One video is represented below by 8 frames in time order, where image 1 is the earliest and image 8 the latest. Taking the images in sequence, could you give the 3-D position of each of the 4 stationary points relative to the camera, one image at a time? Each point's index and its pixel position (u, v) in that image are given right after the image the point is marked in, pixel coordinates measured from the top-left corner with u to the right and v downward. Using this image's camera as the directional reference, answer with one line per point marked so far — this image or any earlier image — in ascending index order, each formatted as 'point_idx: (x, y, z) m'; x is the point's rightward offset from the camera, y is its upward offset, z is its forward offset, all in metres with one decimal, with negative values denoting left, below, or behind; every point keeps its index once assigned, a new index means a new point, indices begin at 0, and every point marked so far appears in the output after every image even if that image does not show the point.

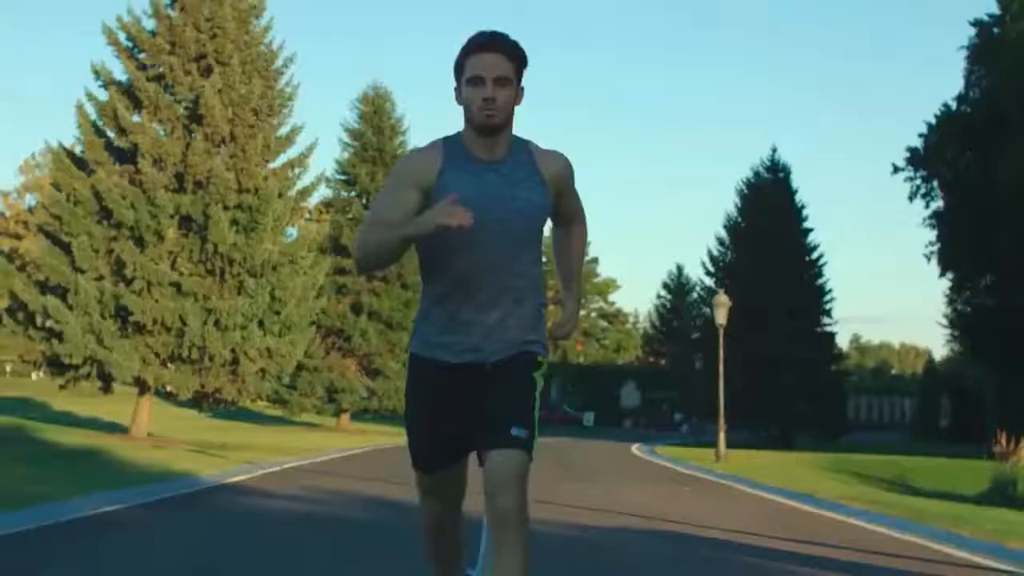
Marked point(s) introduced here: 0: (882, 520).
0: (+4.3, -2.6, +17.4) m
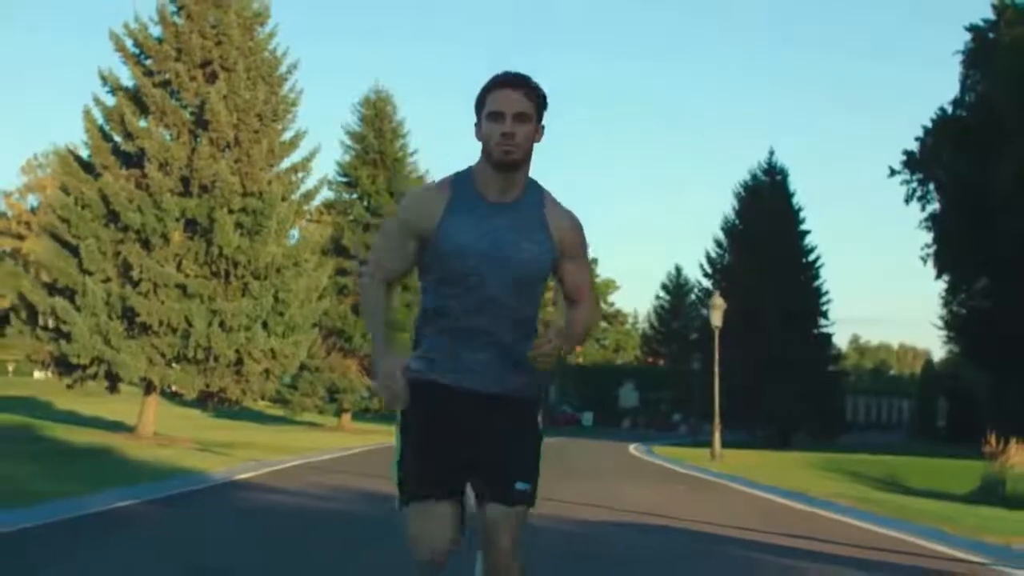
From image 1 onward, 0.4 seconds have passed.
0: (+4.2, -2.7, +17.9) m
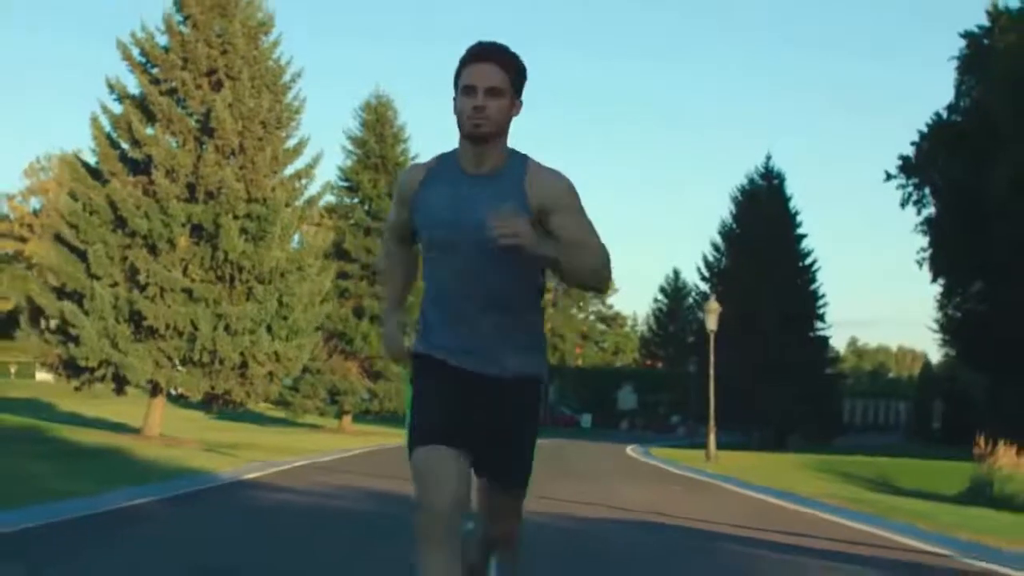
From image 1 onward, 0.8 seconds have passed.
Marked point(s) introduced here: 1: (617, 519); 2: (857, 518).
0: (+4.2, -2.8, +18.5) m
1: (+1.2, -2.6, +17.1) m
2: (+4.1, -2.7, +17.9) m
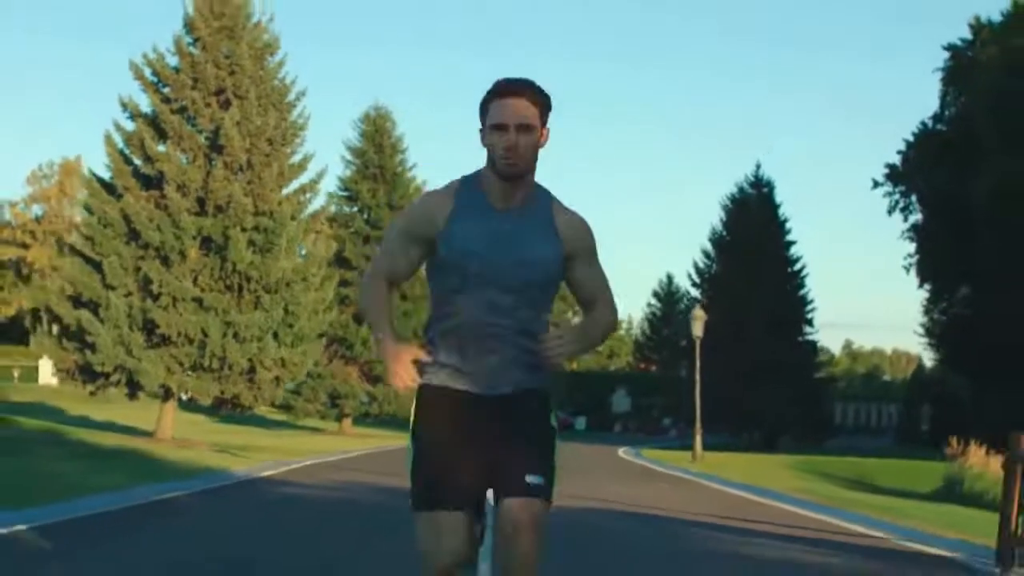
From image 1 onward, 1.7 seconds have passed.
0: (+4.1, -2.9, +20.0) m
1: (+1.2, -2.7, +18.6) m
2: (+4.0, -2.8, +19.4) m
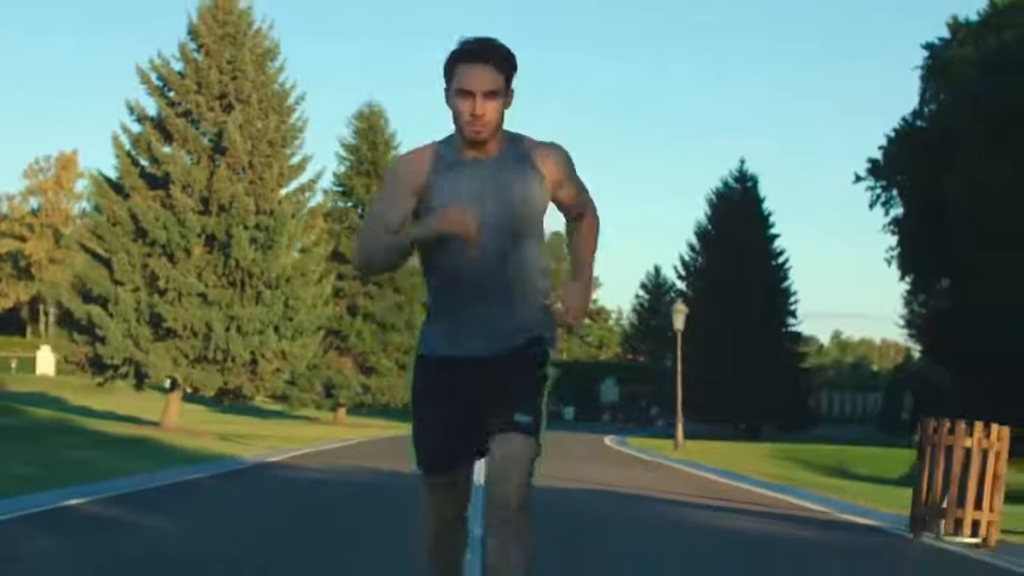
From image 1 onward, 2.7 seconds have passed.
0: (+4.0, -2.9, +21.6) m
1: (+1.0, -2.7, +20.1) m
2: (+3.8, -2.8, +20.9) m
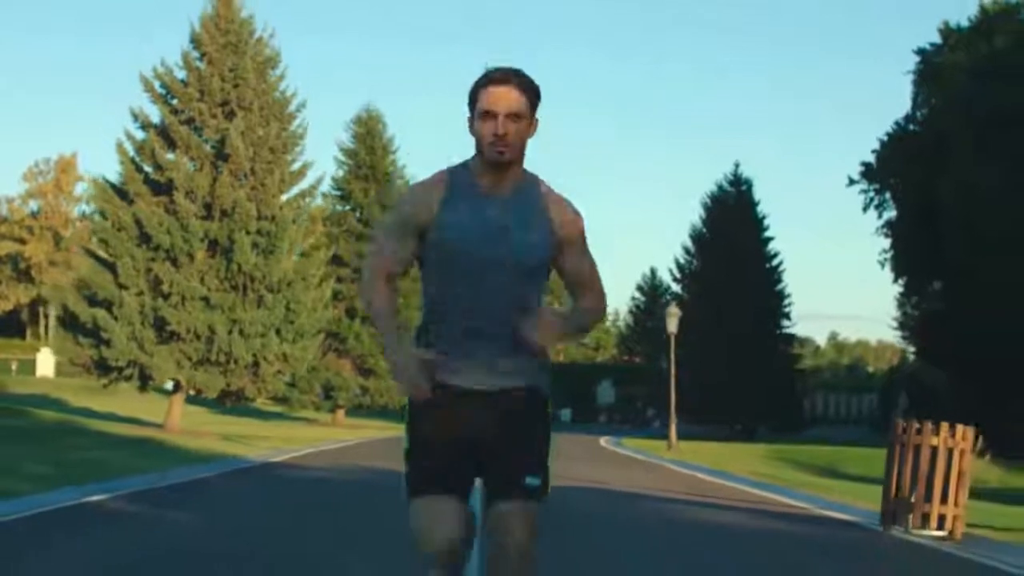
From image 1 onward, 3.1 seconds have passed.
0: (+3.9, -3.0, +22.2) m
1: (+1.0, -2.8, +20.8) m
2: (+3.8, -2.9, +21.6) m
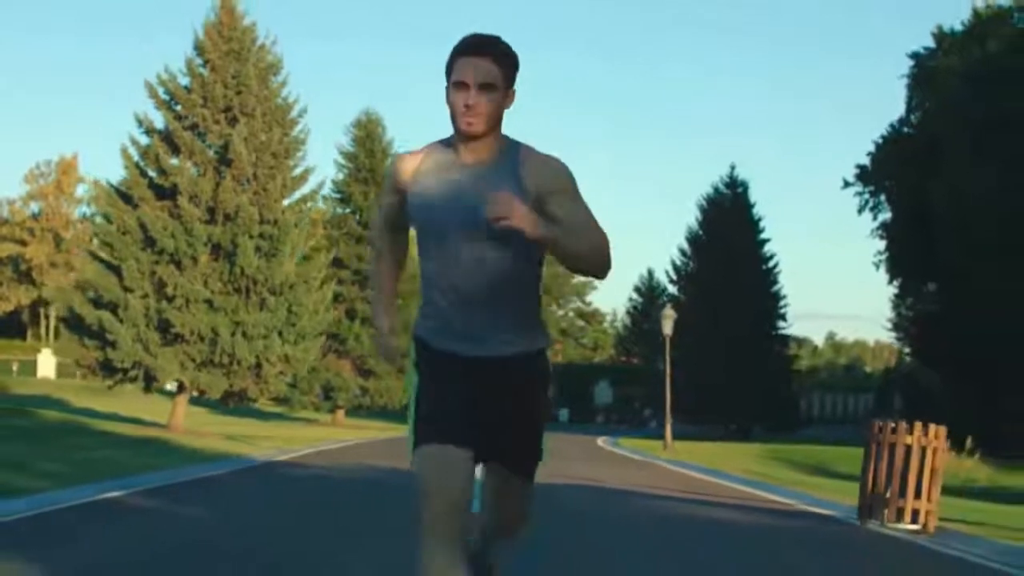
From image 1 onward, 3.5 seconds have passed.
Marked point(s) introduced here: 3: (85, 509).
0: (+3.9, -3.0, +22.8) m
1: (+1.0, -2.9, +21.4) m
2: (+3.8, -2.9, +22.2) m
3: (-4.6, -2.4, +16.0) m
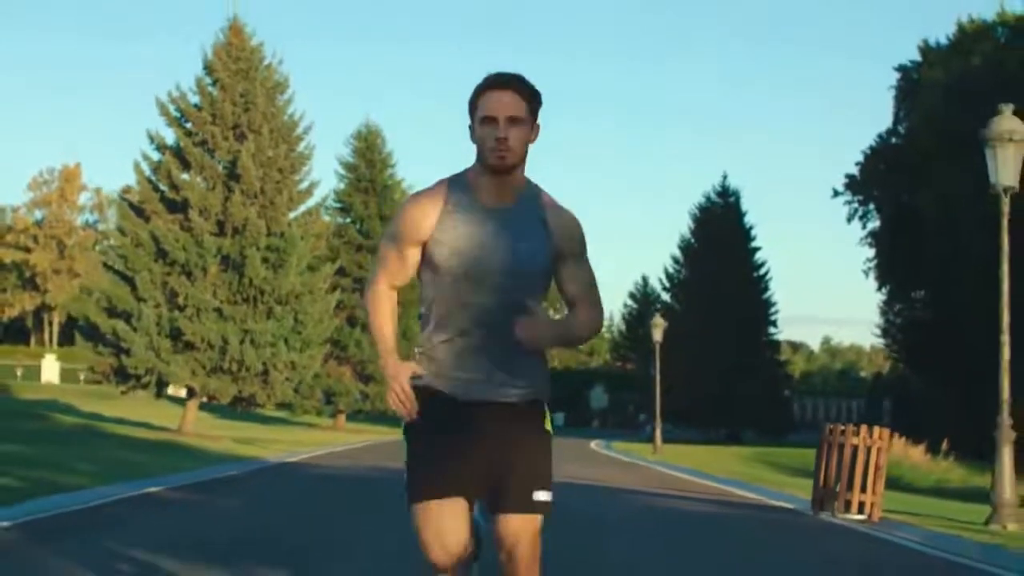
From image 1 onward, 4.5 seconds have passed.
0: (+3.9, -3.2, +24.4) m
1: (+0.9, -3.0, +22.9) m
2: (+3.7, -3.1, +23.7) m
3: (-4.6, -2.5, +17.5) m
